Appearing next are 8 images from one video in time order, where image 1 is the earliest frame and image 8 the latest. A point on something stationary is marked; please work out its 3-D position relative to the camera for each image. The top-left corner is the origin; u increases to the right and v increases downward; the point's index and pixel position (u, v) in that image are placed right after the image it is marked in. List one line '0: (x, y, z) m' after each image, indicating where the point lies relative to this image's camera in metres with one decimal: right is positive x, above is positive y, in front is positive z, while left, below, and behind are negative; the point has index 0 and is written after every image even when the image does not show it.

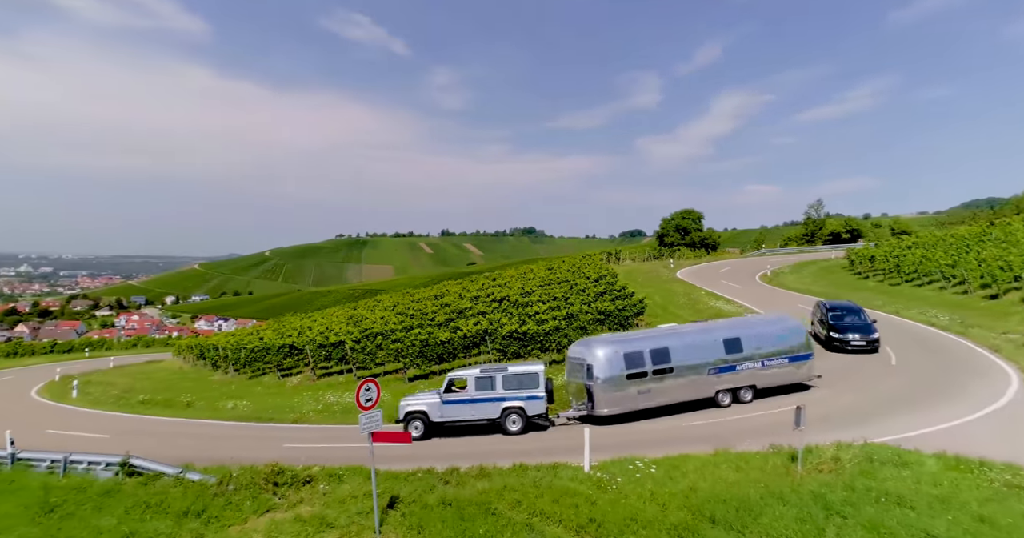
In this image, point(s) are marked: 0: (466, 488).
0: (-1.1, -5.4, +16.8) m
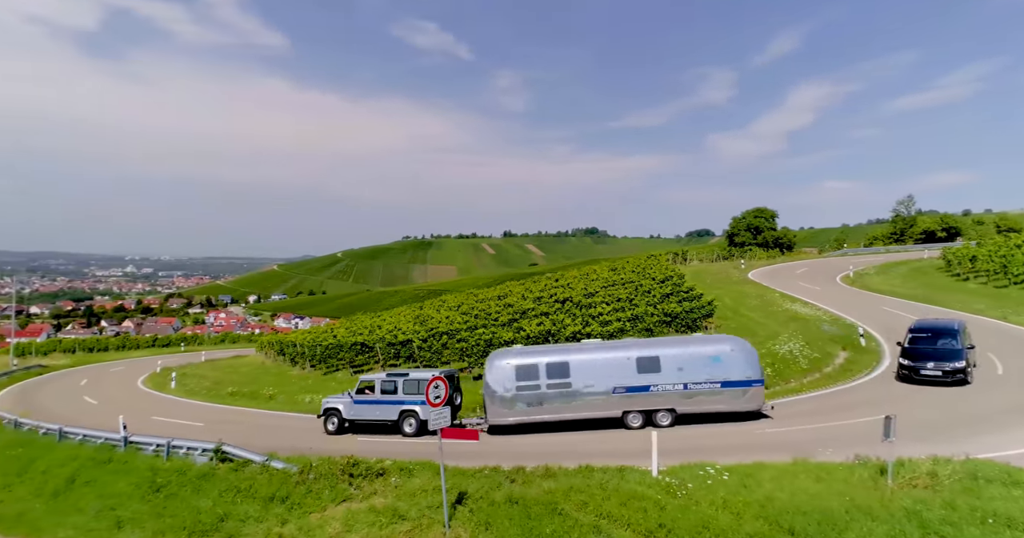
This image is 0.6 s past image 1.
0: (+0.5, -5.4, +16.8) m
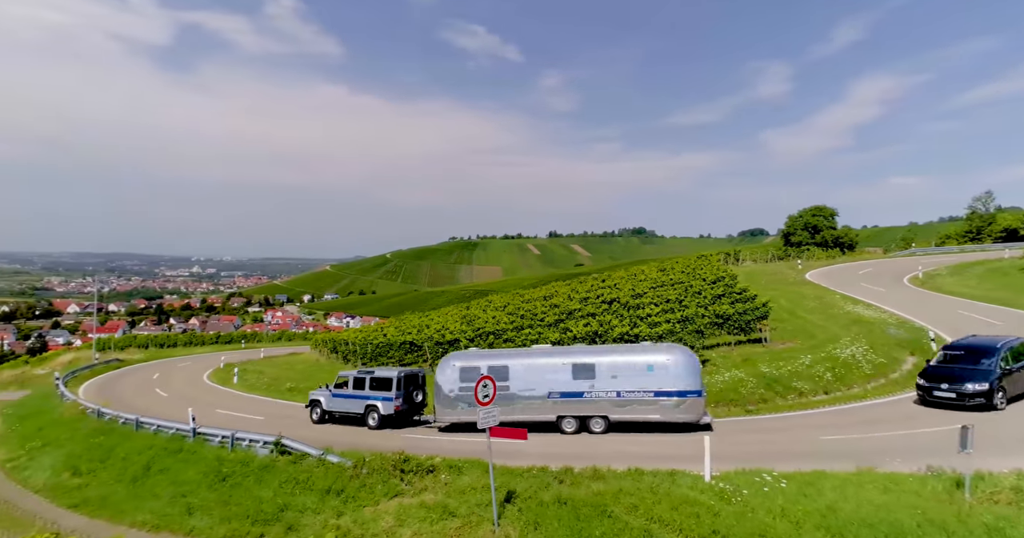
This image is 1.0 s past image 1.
0: (+1.7, -5.5, +16.6) m
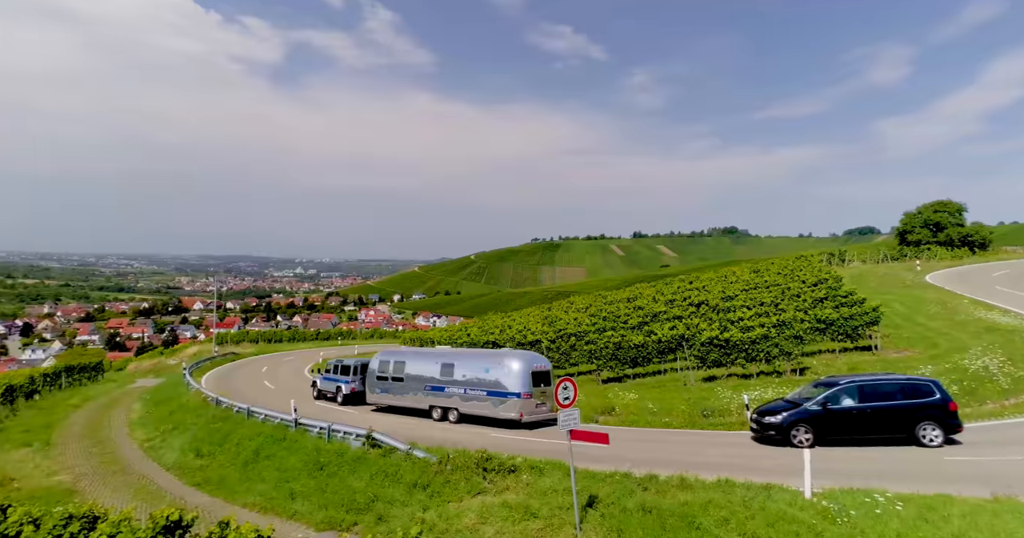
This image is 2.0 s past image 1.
0: (+3.7, -5.5, +16.1) m
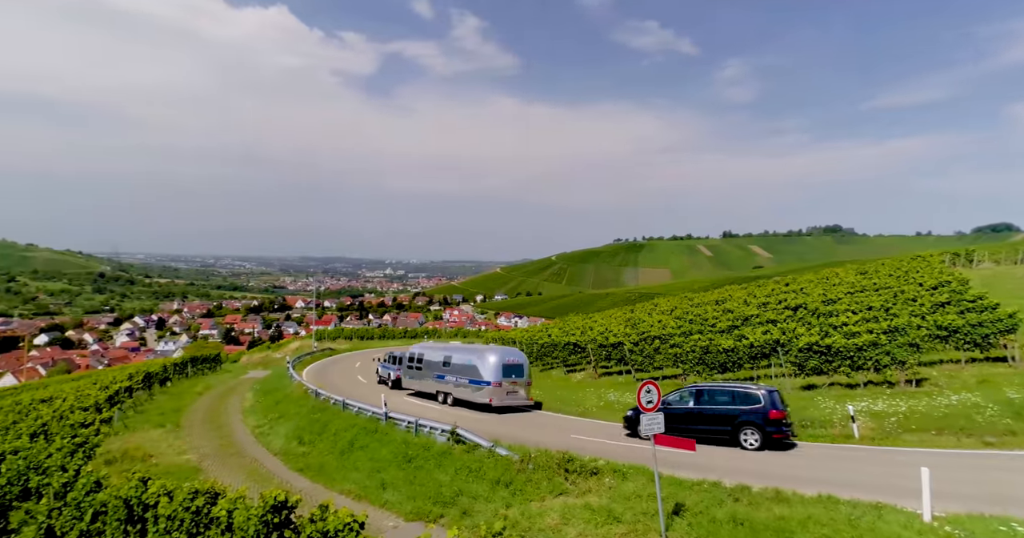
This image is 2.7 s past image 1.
0: (+5.7, -5.5, +15.3) m
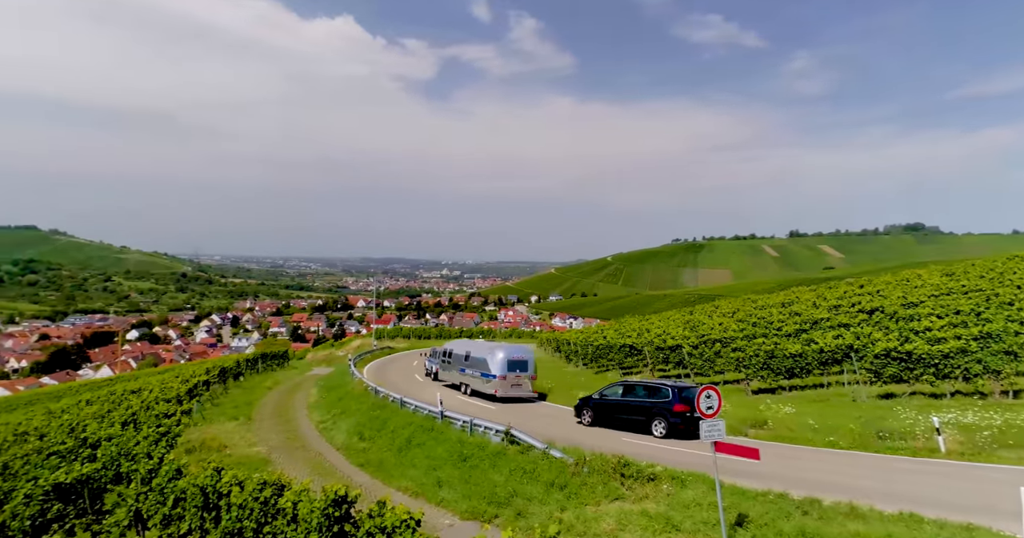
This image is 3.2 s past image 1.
0: (+6.9, -5.5, +14.5) m
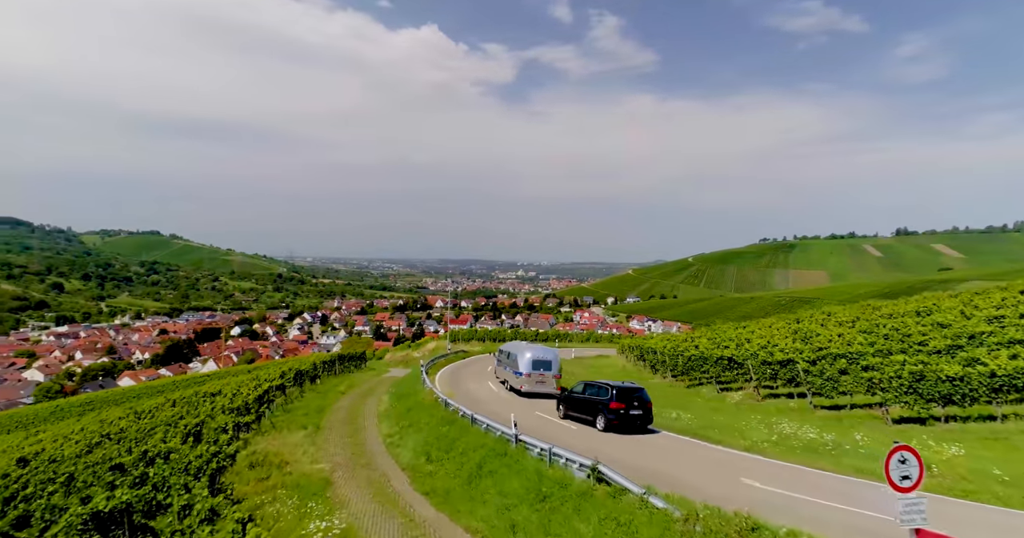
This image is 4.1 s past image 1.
0: (+8.4, -5.6, +12.5) m
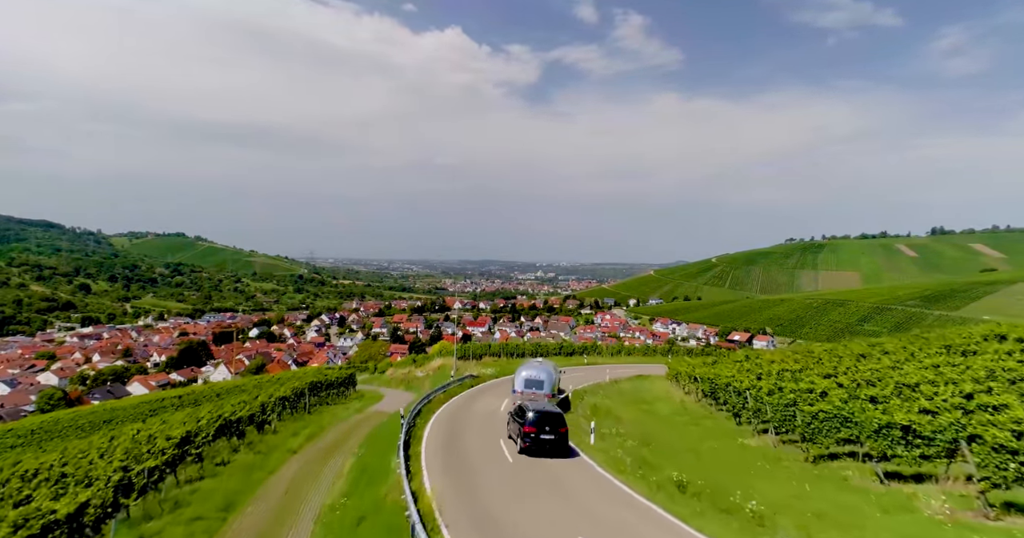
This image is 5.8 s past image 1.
0: (+8.8, -5.6, +11.7) m
